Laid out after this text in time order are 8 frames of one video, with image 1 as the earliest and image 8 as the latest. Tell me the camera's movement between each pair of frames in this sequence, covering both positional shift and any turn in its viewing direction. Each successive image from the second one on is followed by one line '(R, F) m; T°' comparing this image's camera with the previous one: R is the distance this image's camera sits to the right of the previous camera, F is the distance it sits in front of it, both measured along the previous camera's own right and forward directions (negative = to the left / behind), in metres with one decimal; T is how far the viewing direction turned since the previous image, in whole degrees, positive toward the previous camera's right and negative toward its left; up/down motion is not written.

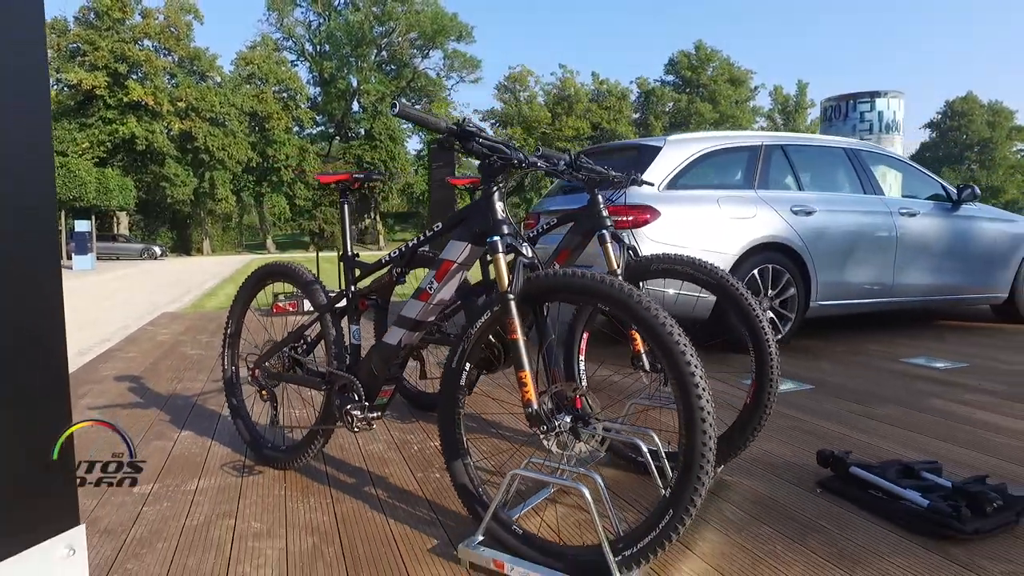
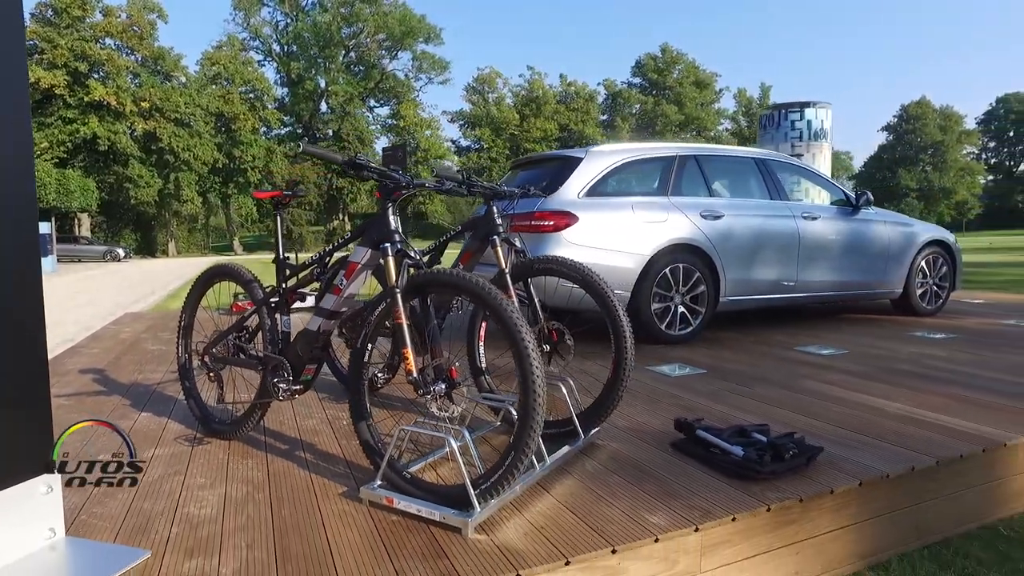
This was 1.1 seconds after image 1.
(+0.3, -0.5) m; +2°
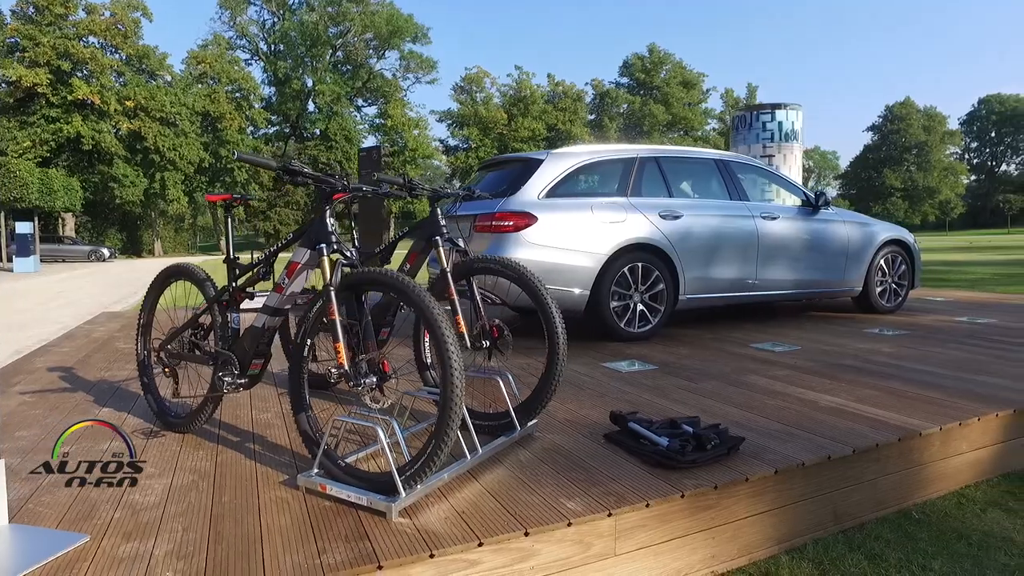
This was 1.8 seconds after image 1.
(+0.2, -0.1) m; +1°
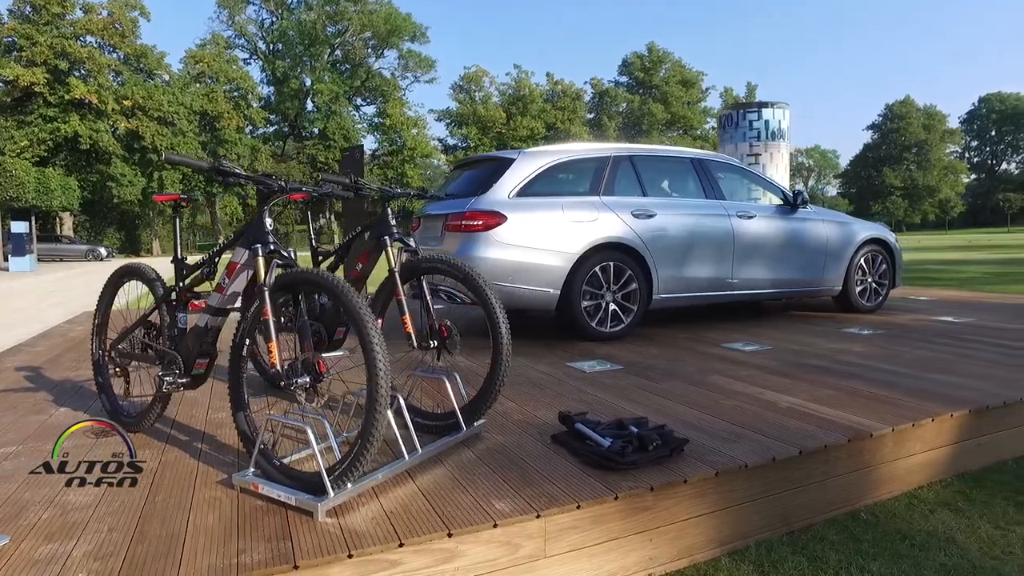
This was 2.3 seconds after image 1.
(+0.2, 0.0) m; 0°
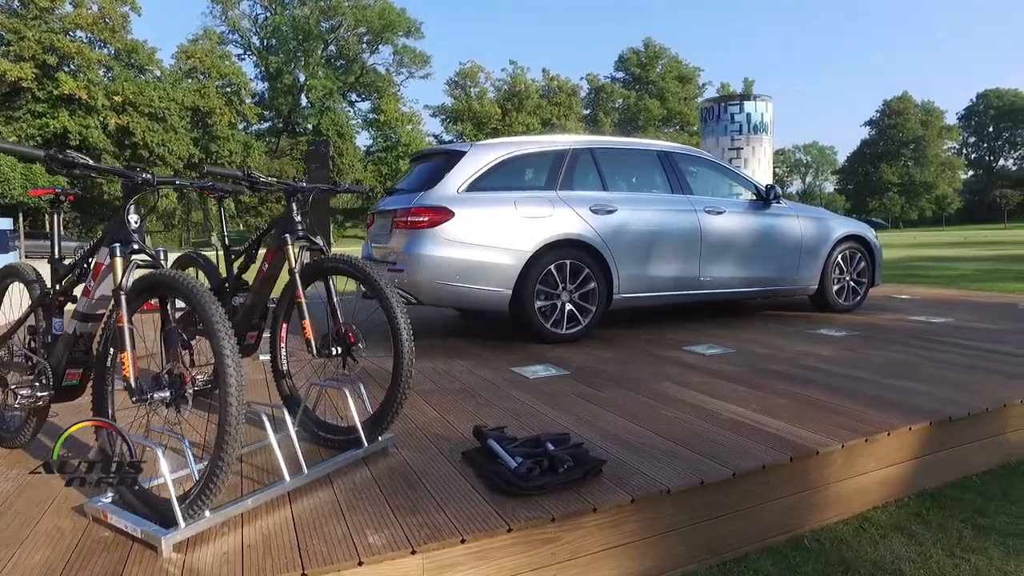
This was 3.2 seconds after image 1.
(+0.4, +0.3) m; 0°
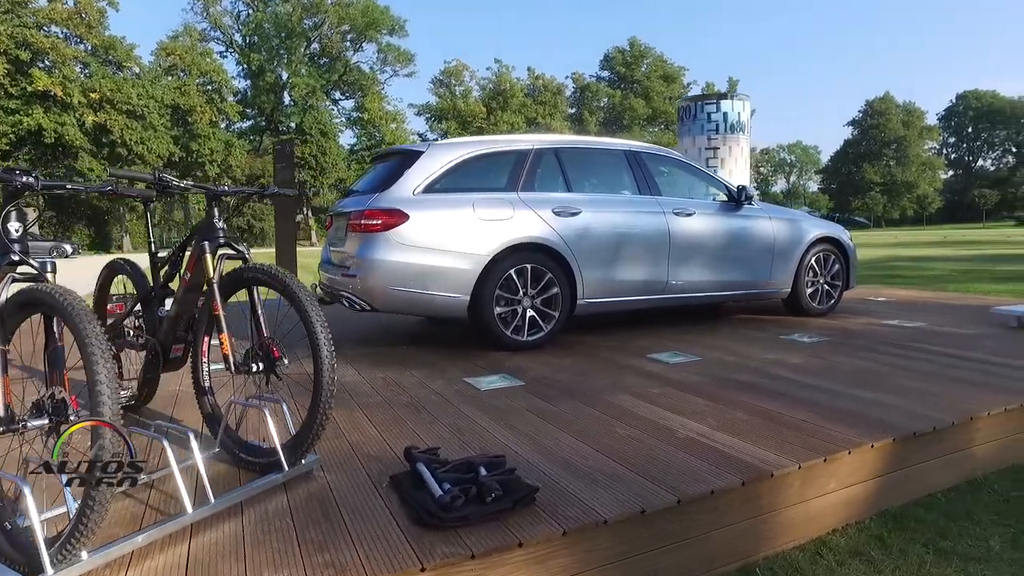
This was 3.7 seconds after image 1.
(+0.2, +0.2) m; +1°
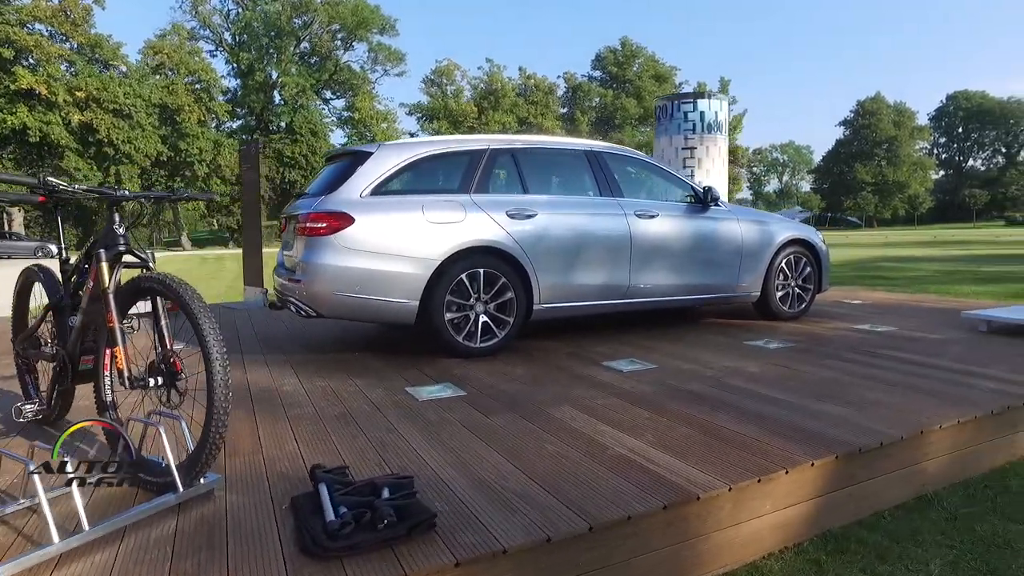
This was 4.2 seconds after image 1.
(+0.3, +0.1) m; 0°
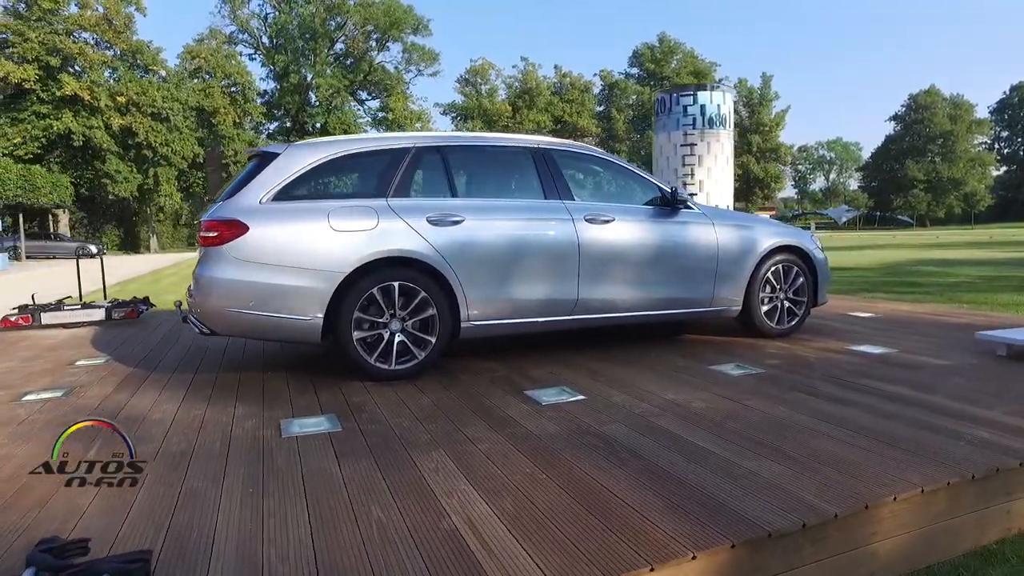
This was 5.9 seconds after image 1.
(+0.7, +0.6) m; -4°
